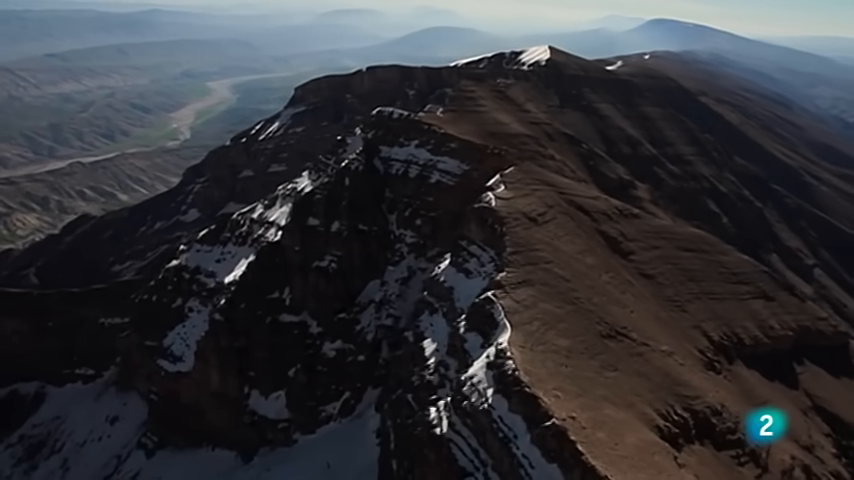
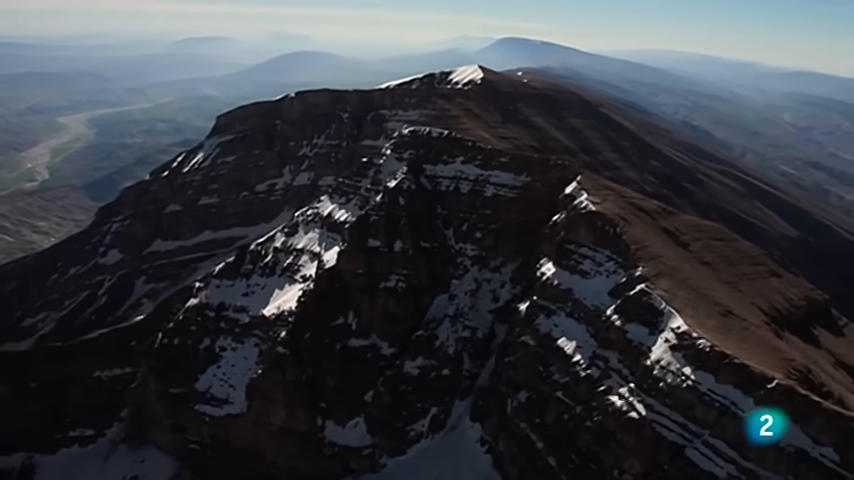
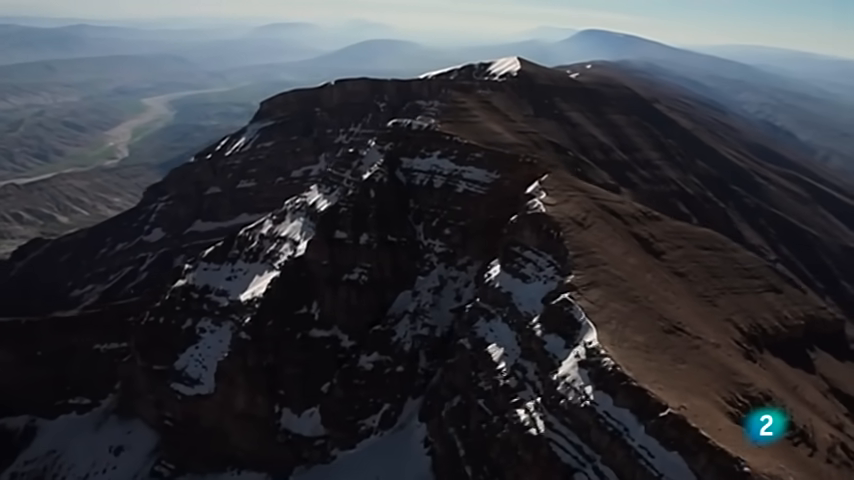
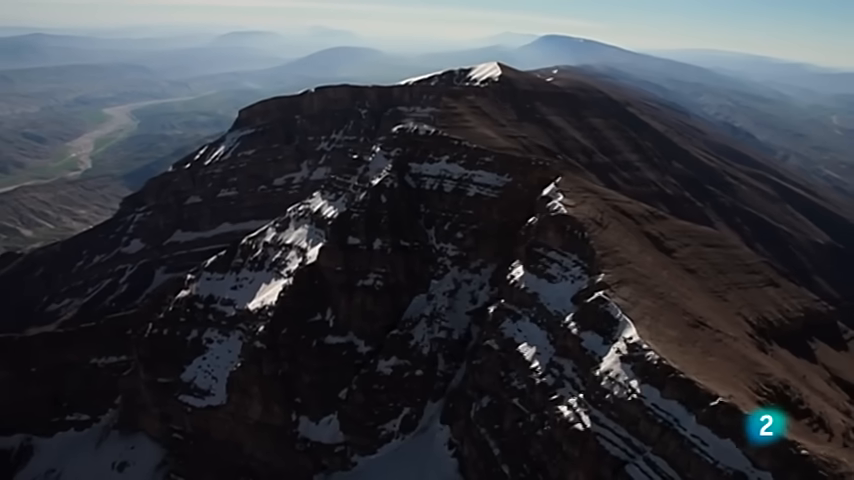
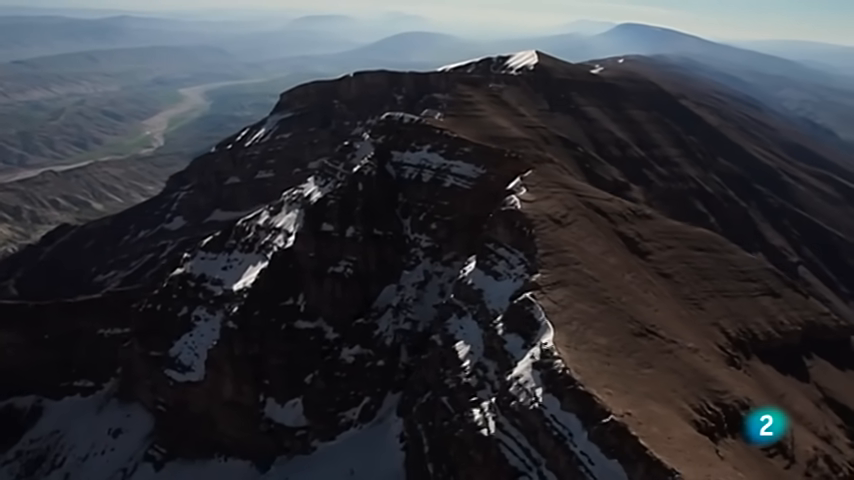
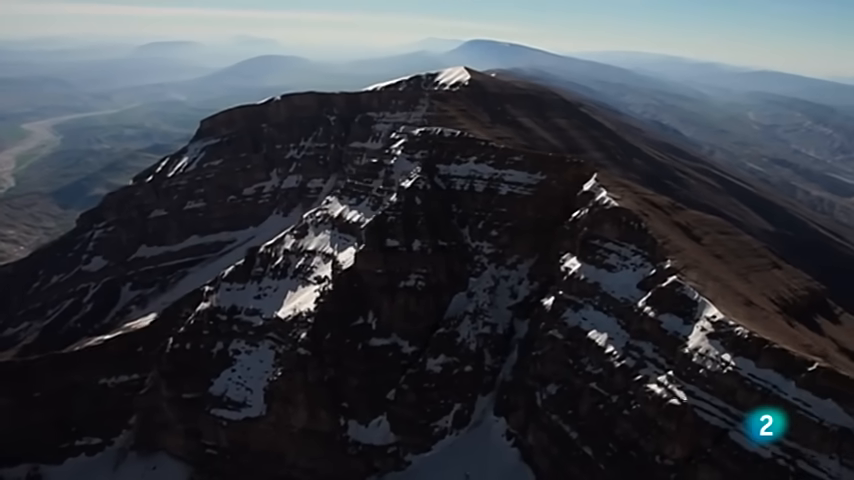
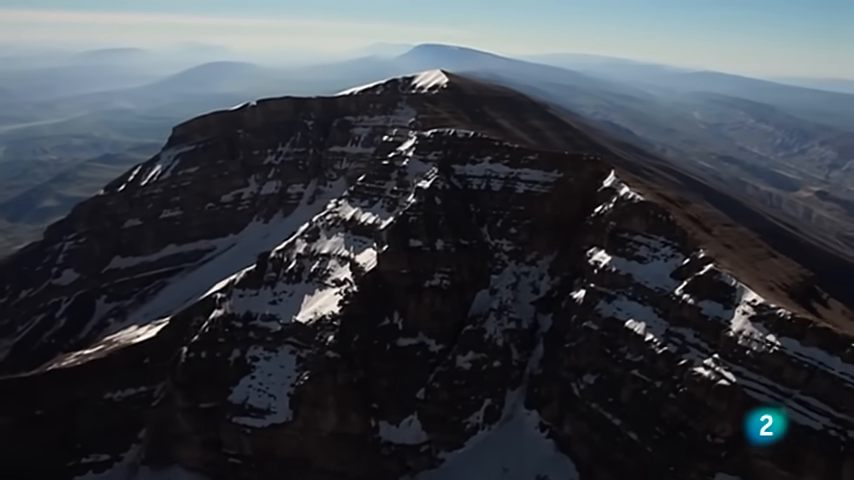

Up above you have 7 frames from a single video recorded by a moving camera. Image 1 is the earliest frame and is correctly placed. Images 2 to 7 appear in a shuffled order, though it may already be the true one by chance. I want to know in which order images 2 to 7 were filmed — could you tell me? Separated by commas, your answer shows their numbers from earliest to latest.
5, 3, 4, 2, 6, 7
